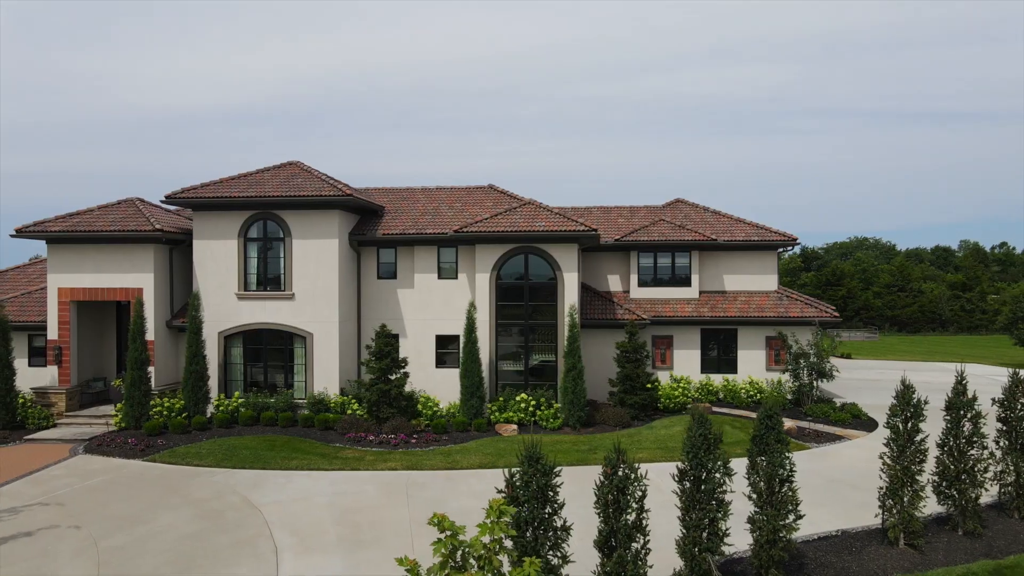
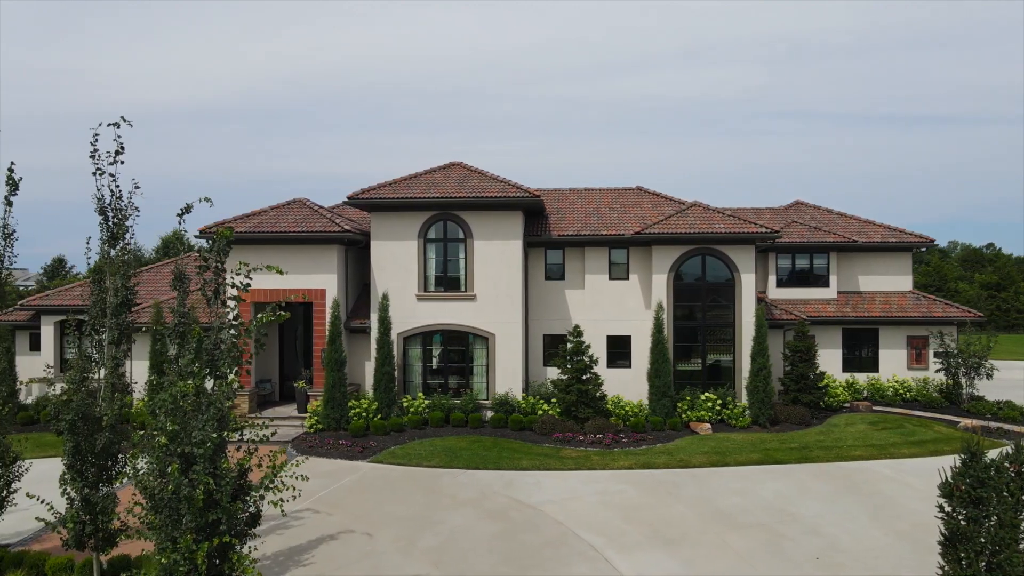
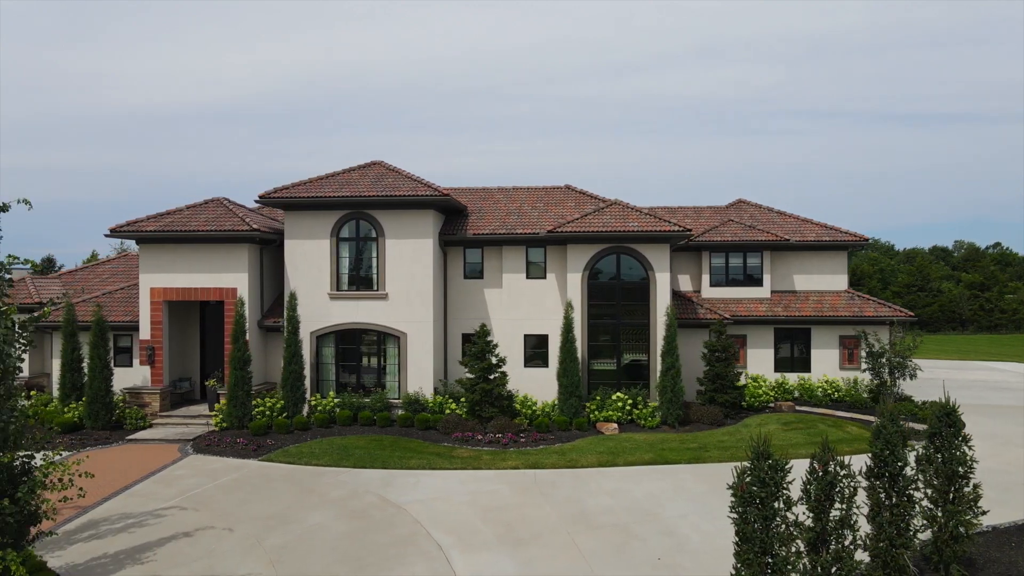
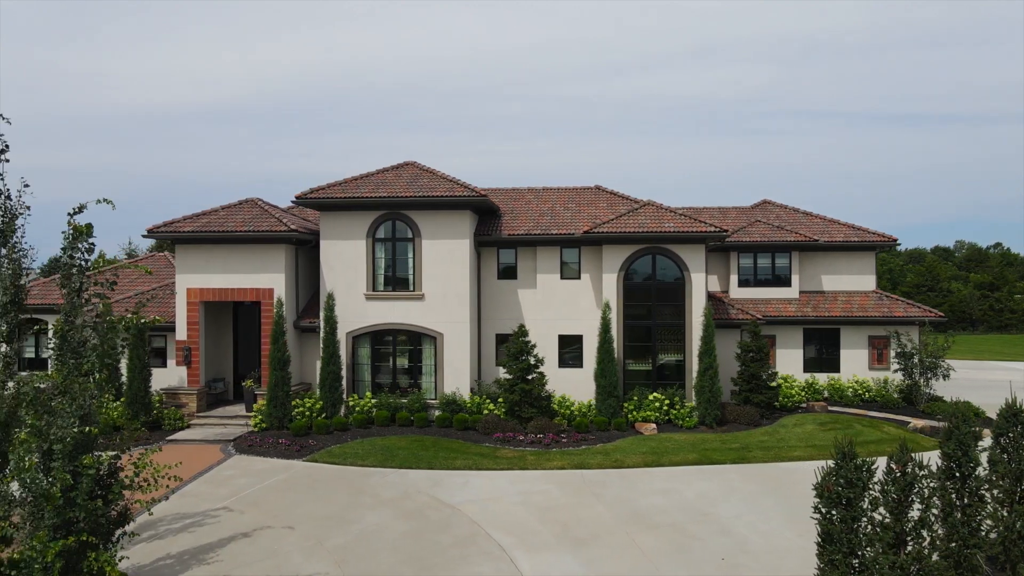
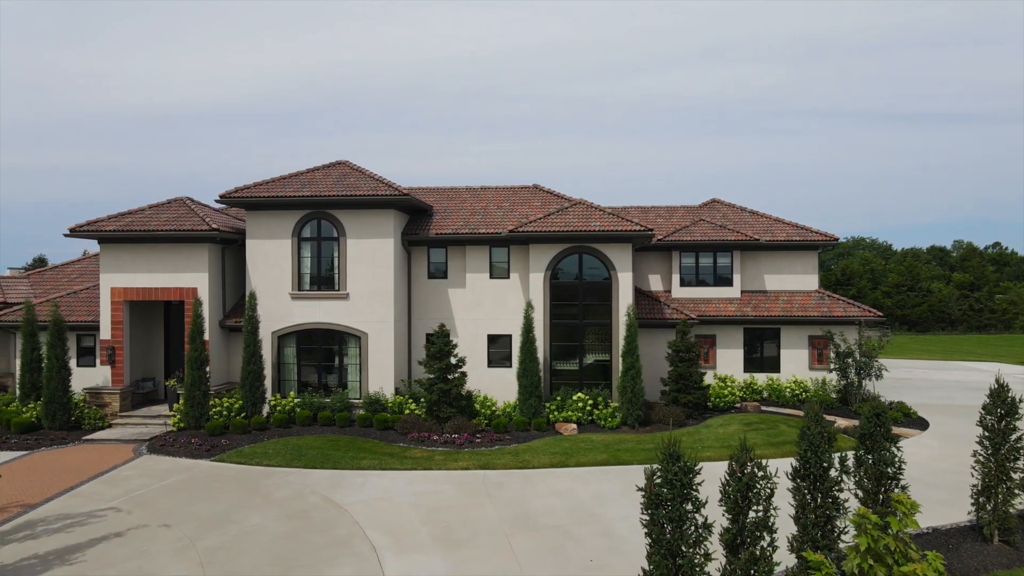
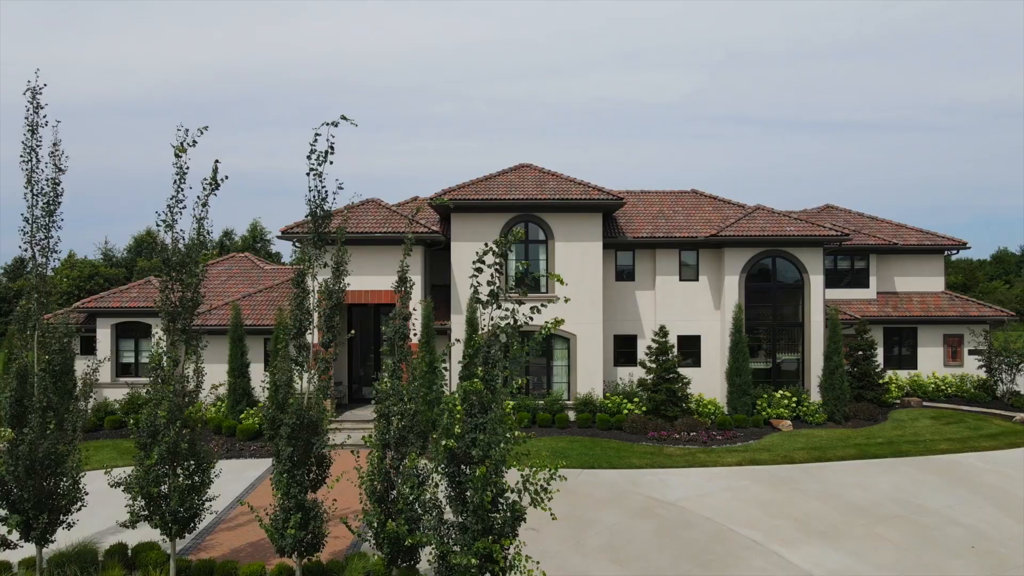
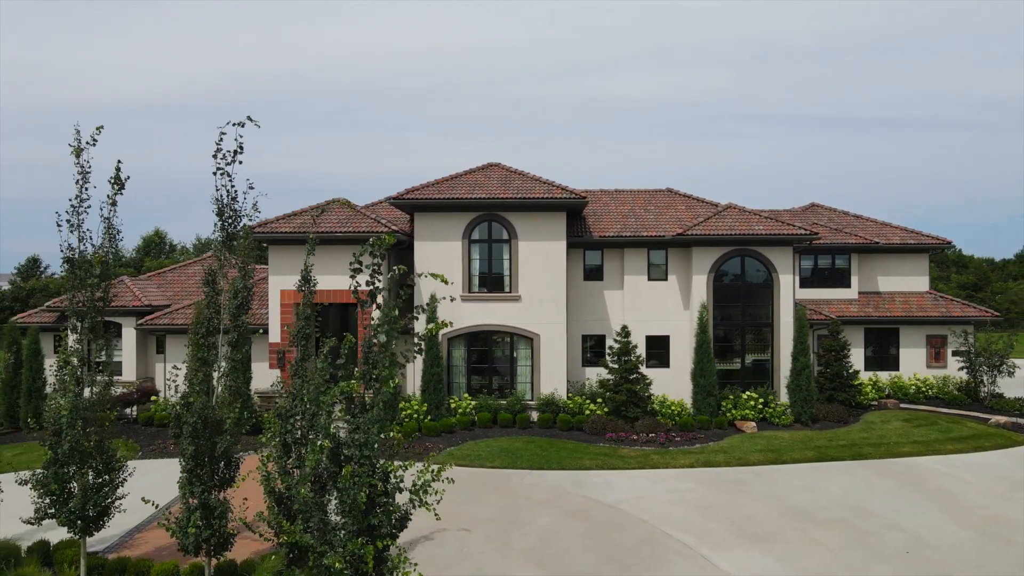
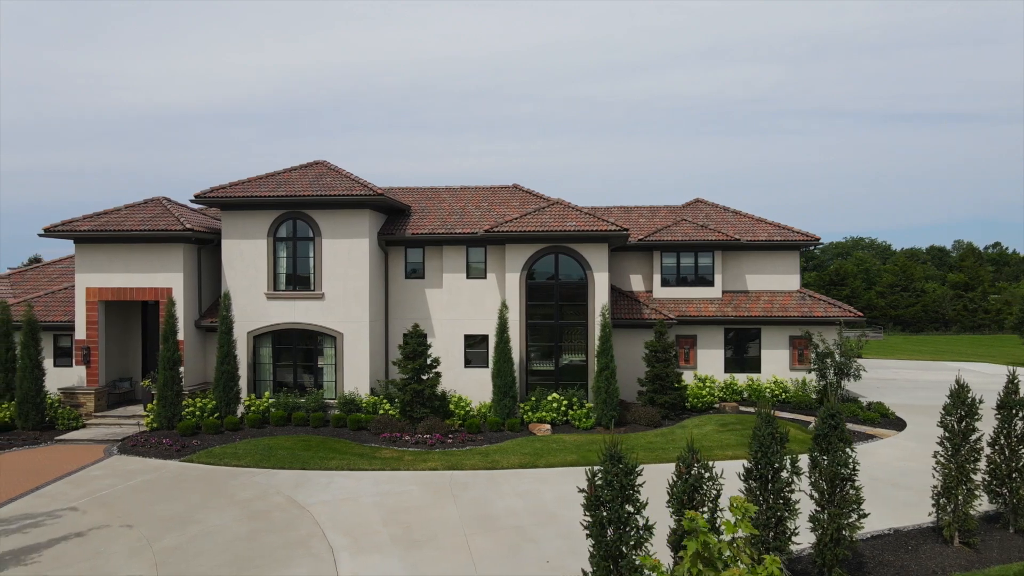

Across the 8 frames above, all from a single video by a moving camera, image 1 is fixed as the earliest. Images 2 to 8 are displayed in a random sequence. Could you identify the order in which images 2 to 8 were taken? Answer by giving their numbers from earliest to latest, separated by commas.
8, 5, 3, 4, 2, 7, 6
